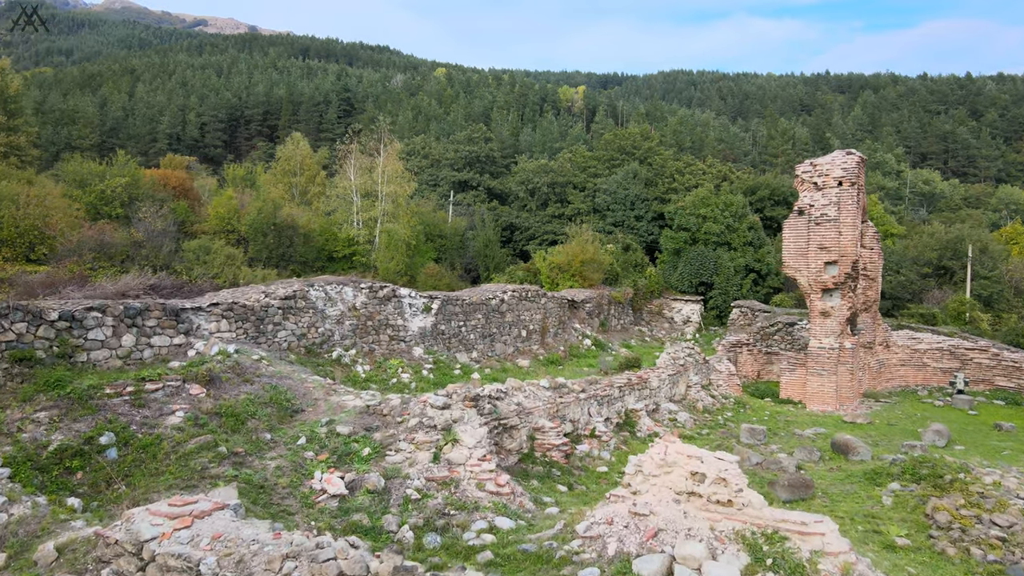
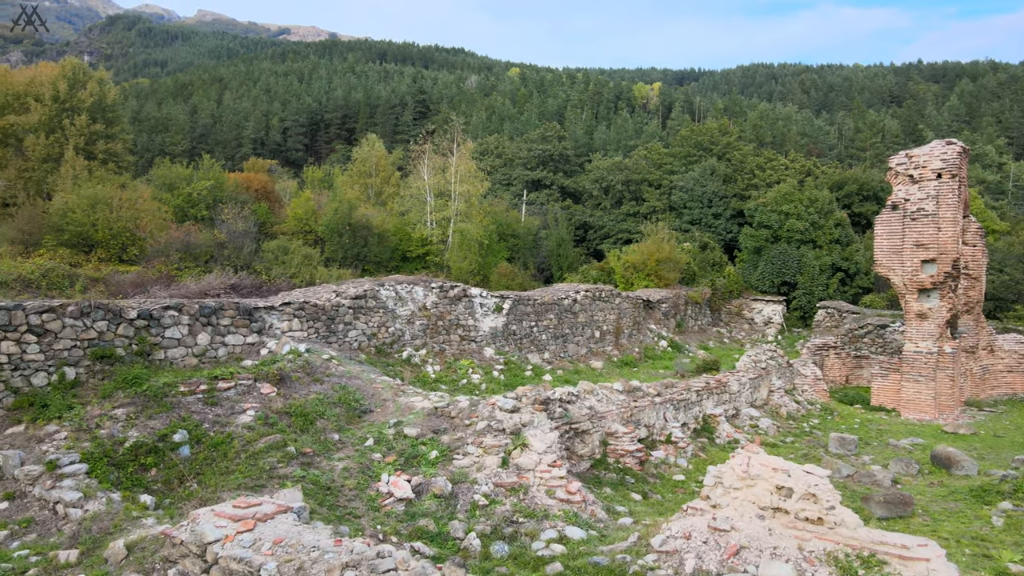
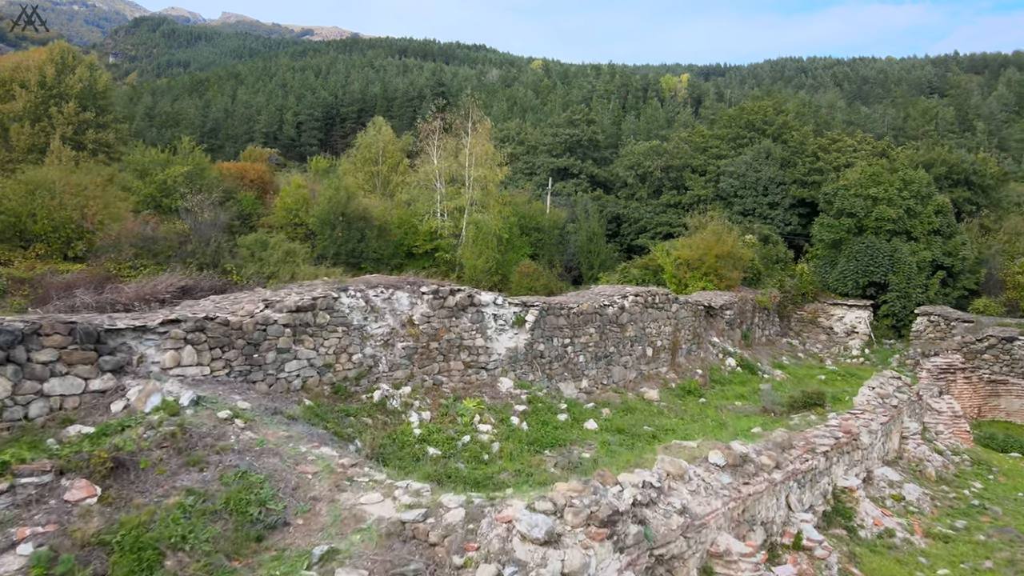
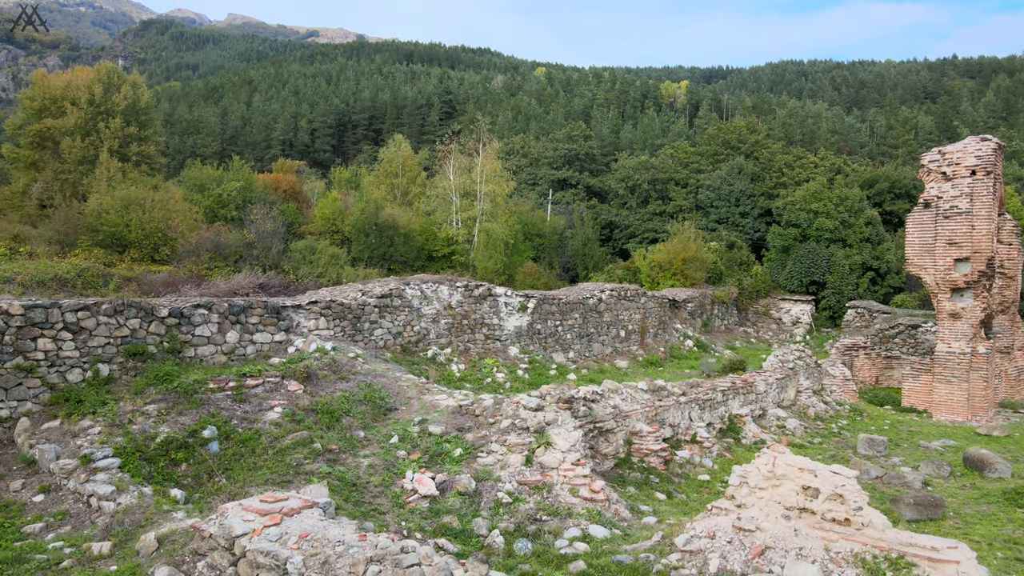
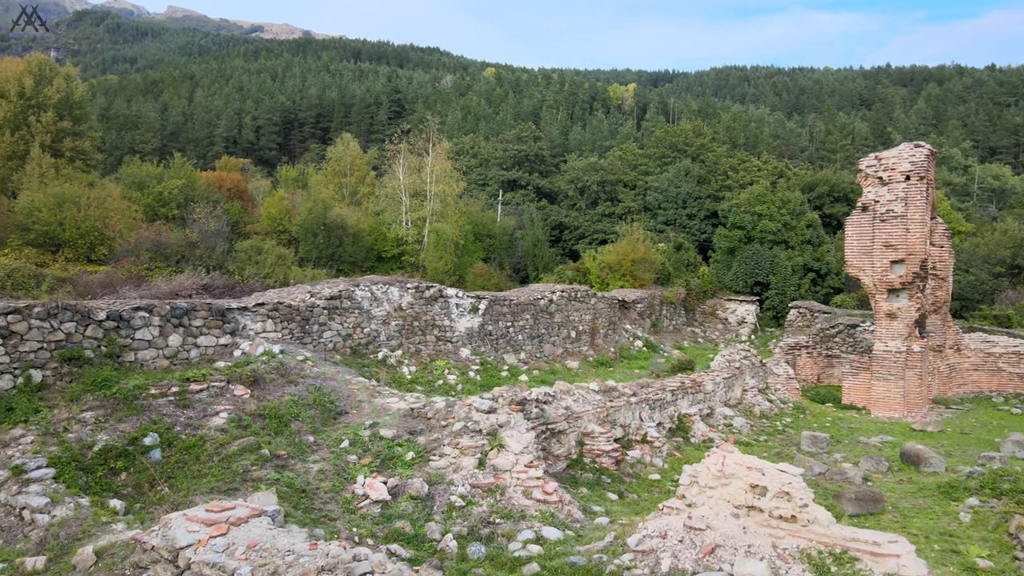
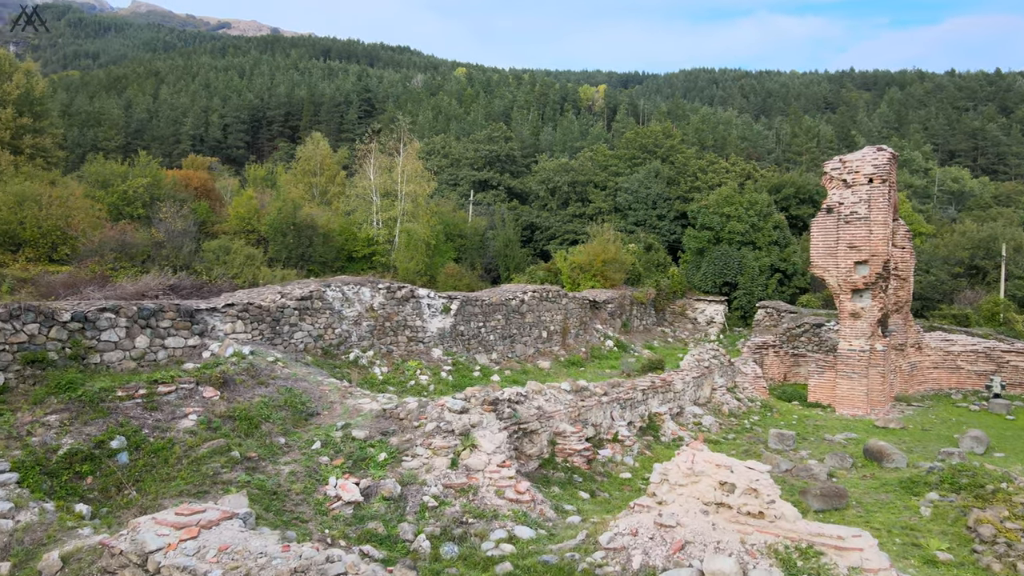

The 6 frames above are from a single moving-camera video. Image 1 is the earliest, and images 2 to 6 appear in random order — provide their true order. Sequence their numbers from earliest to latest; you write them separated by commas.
6, 5, 2, 4, 3
